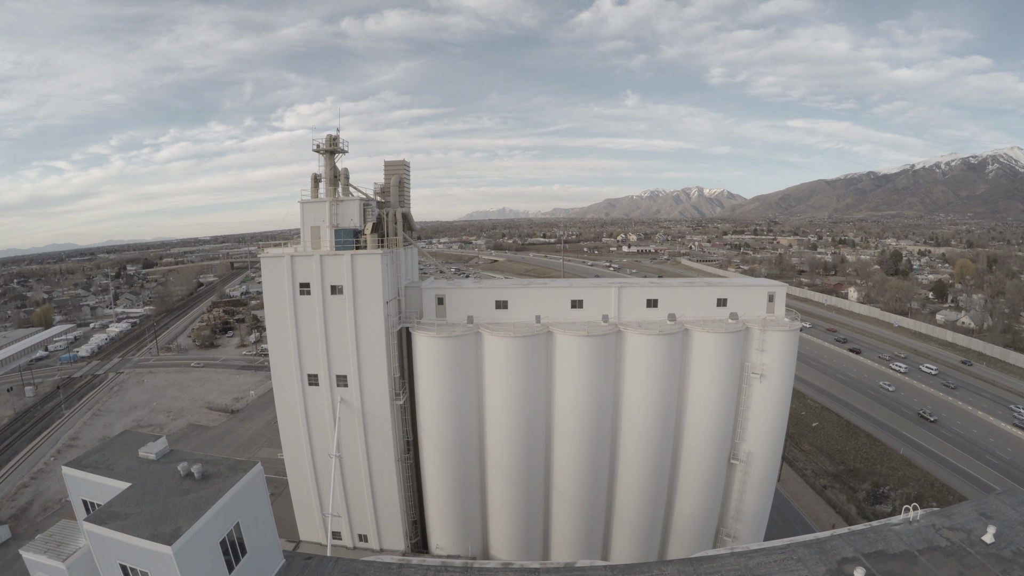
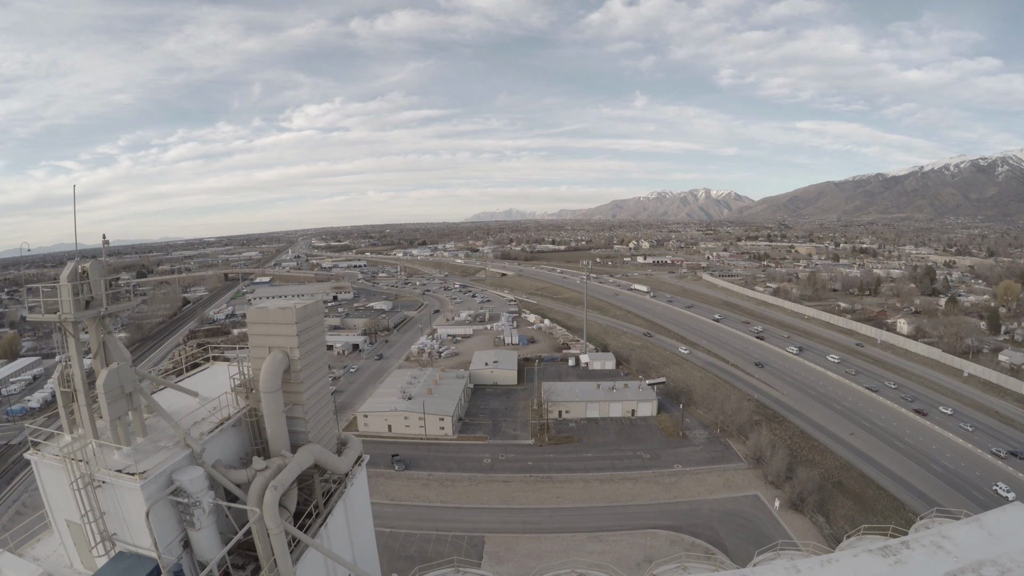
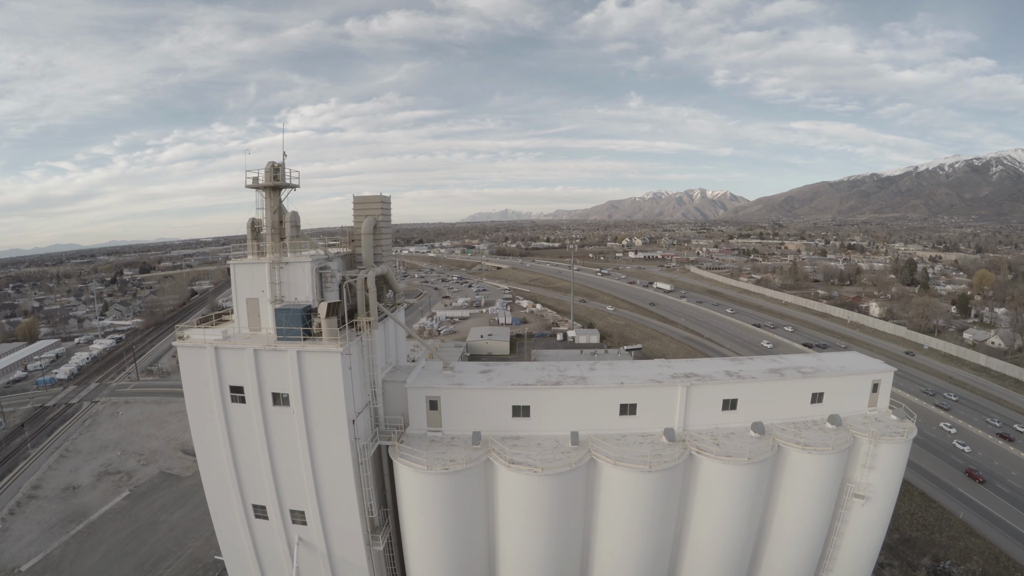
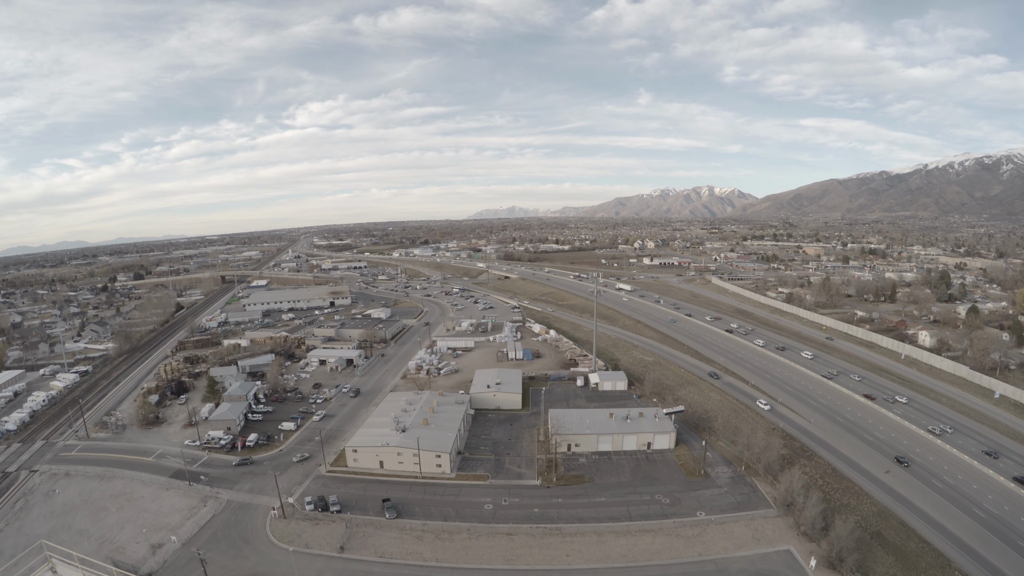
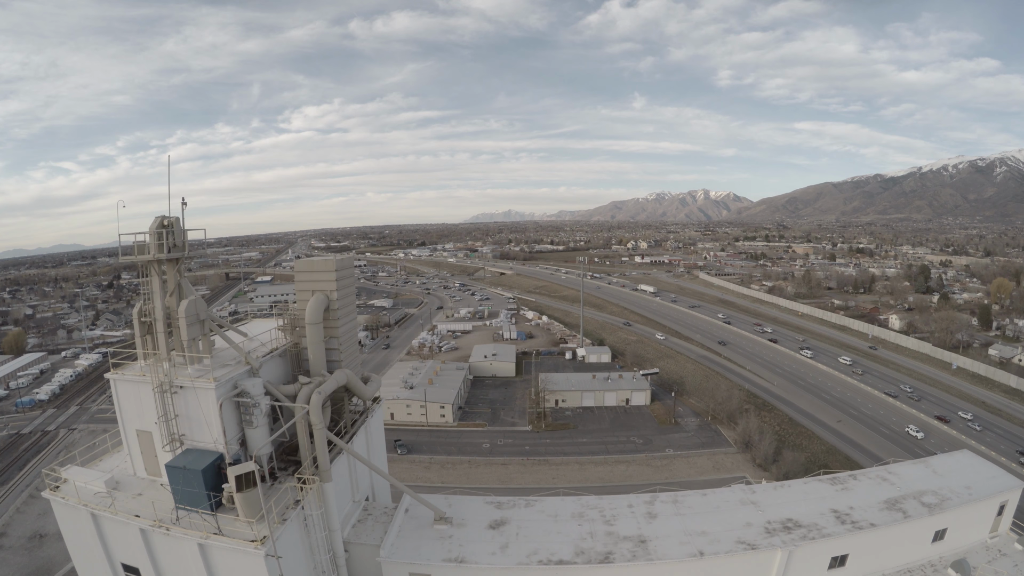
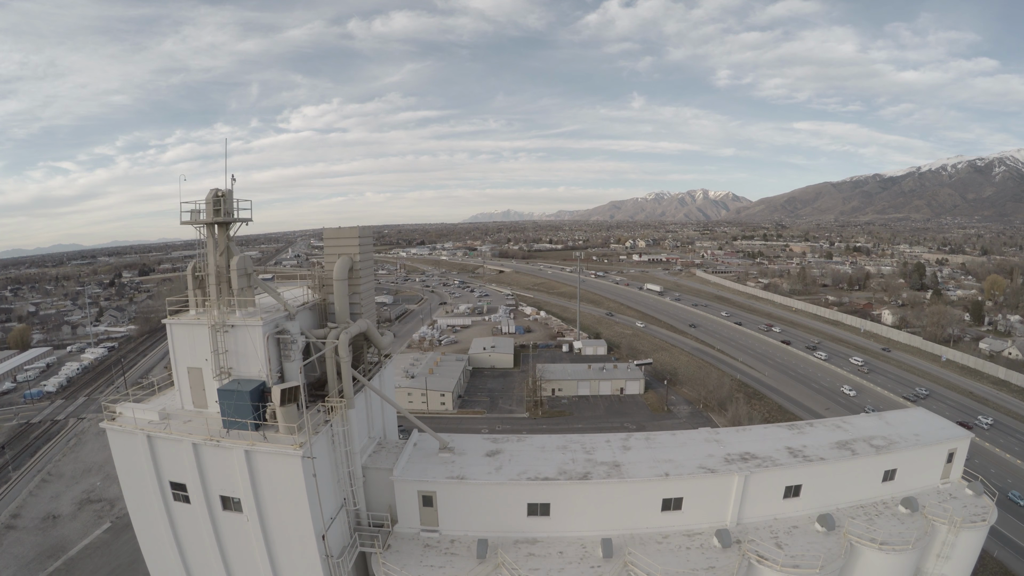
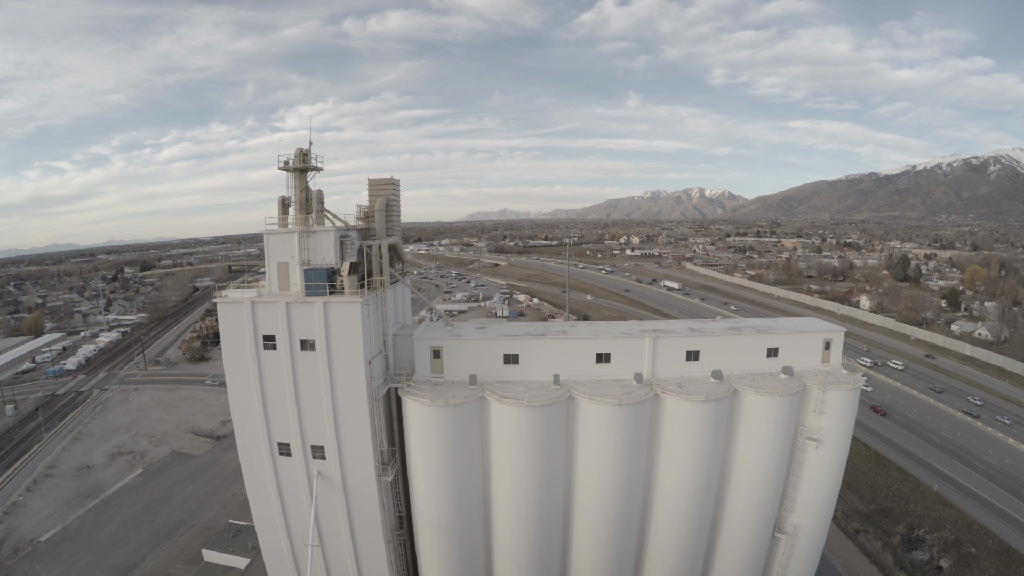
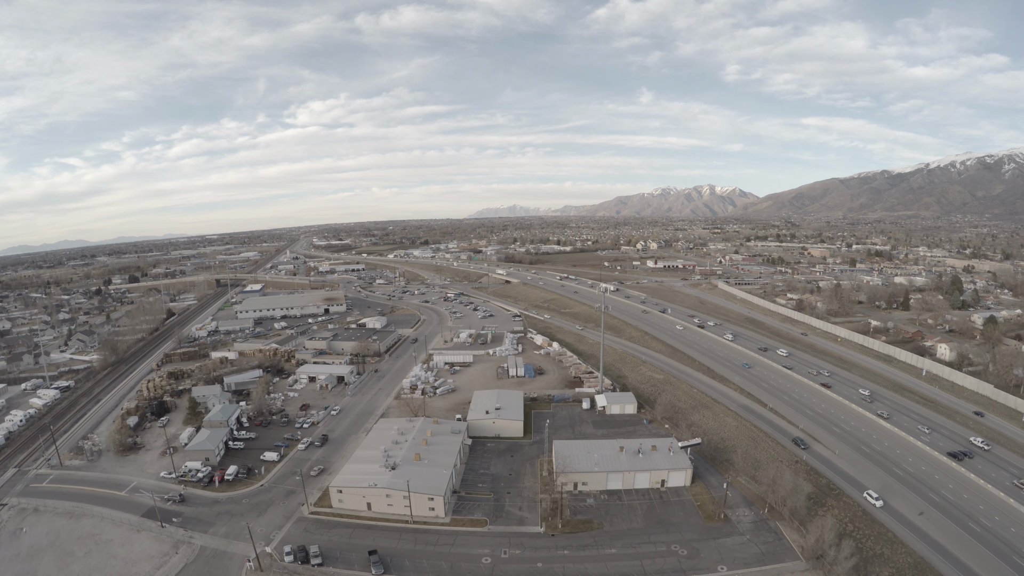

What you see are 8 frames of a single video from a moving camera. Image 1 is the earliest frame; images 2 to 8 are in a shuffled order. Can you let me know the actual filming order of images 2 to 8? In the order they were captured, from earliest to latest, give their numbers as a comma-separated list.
7, 3, 6, 5, 2, 4, 8
